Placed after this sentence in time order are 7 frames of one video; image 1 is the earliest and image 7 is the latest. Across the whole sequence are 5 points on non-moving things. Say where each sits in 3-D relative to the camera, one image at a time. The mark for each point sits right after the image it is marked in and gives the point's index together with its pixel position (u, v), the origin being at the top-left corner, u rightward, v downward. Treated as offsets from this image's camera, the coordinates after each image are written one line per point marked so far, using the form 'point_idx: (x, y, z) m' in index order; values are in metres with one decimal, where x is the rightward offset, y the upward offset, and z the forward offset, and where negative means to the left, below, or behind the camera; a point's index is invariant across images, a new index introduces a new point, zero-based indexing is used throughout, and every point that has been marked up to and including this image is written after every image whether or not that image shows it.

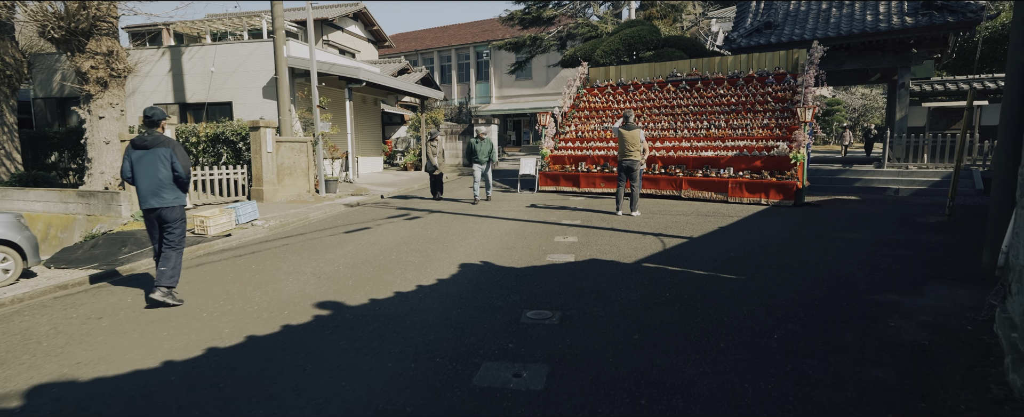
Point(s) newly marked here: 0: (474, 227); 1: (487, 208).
0: (-0.6, -0.3, +8.8) m
1: (-0.5, 0.0, +11.1) m
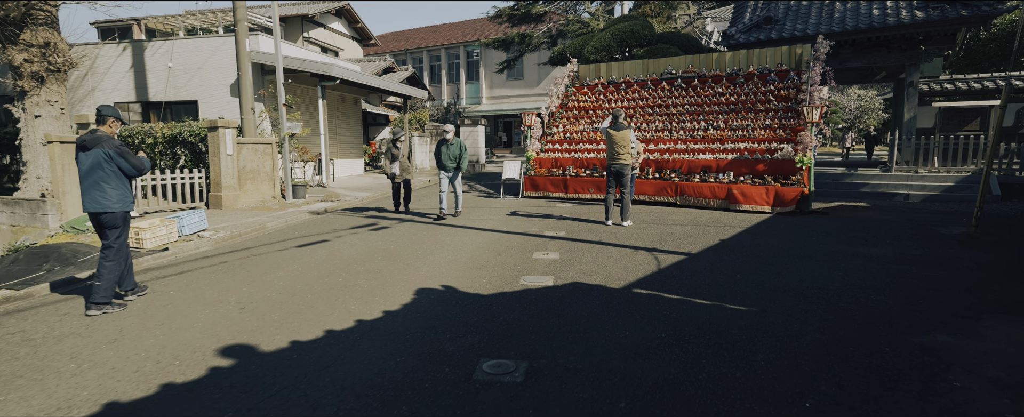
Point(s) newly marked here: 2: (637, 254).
0: (-1.0, -0.5, +7.8) m
1: (-0.9, -0.2, +10.1) m
2: (+1.6, -0.6, +6.7) m
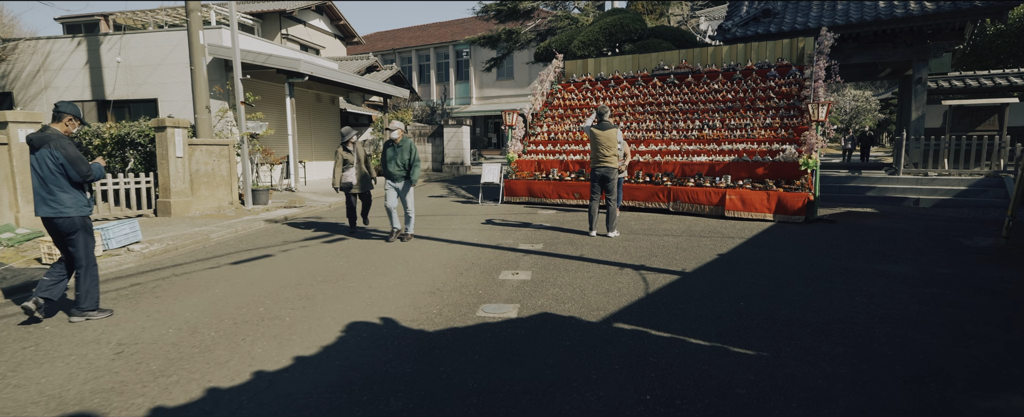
0: (-1.4, -0.6, +6.8) m
1: (-1.3, -0.3, +9.1) m
2: (+1.2, -0.7, +5.7) m
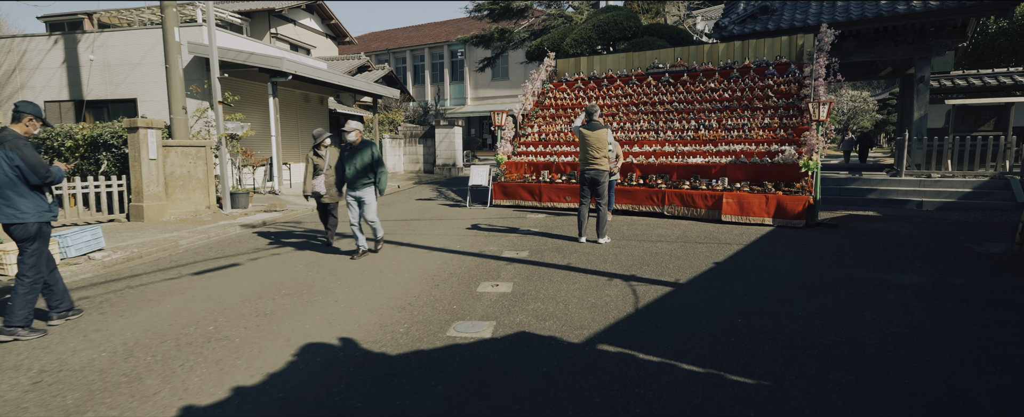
0: (-1.6, -0.7, +6.4) m
1: (-1.6, -0.4, +8.7) m
2: (+1.0, -0.8, +5.3) m
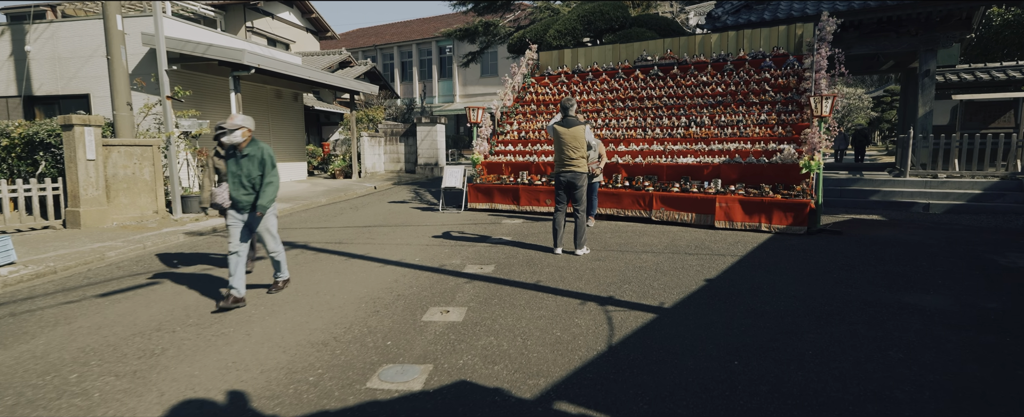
0: (-2.0, -0.8, +5.5) m
1: (-2.0, -0.5, +7.8) m
2: (+0.6, -0.9, +4.4) m
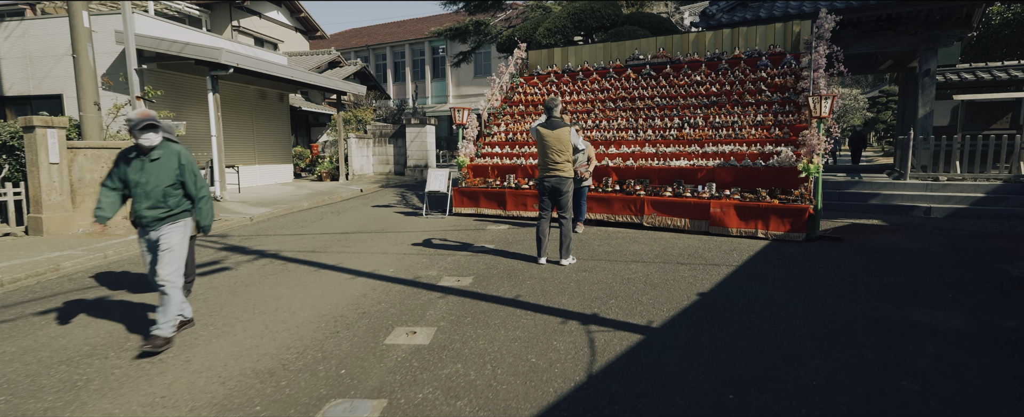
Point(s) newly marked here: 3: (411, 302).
0: (-2.2, -0.8, +5.1) m
1: (-2.2, -0.5, +7.4) m
2: (+0.4, -0.9, +4.0) m
3: (-0.9, -0.8, +4.9) m
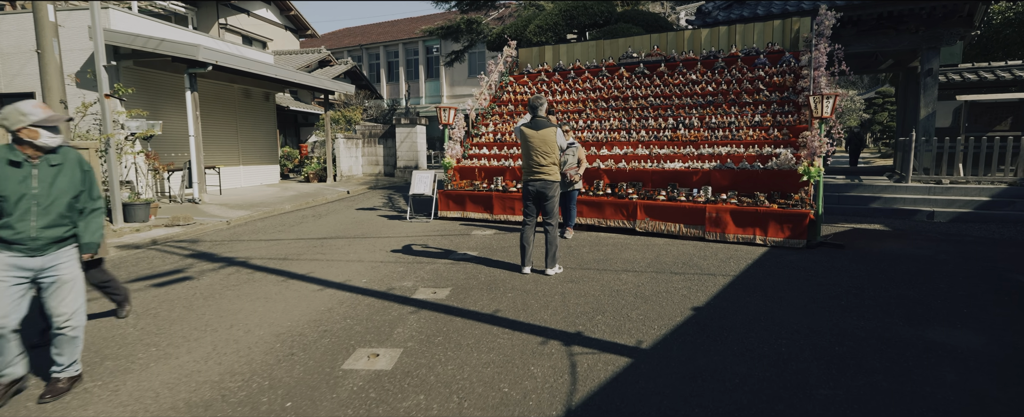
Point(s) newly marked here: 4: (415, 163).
0: (-2.4, -0.9, +4.7) m
1: (-2.4, -0.6, +7.0) m
2: (+0.2, -1.0, +3.6) m
3: (-1.1, -0.9, +4.5) m
4: (-3.4, +1.6, +18.6) m
